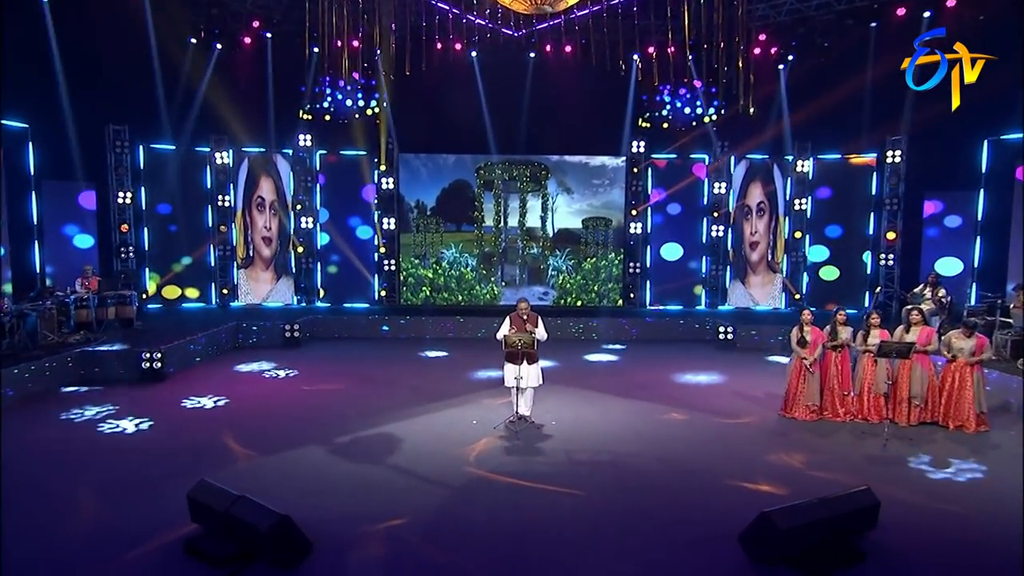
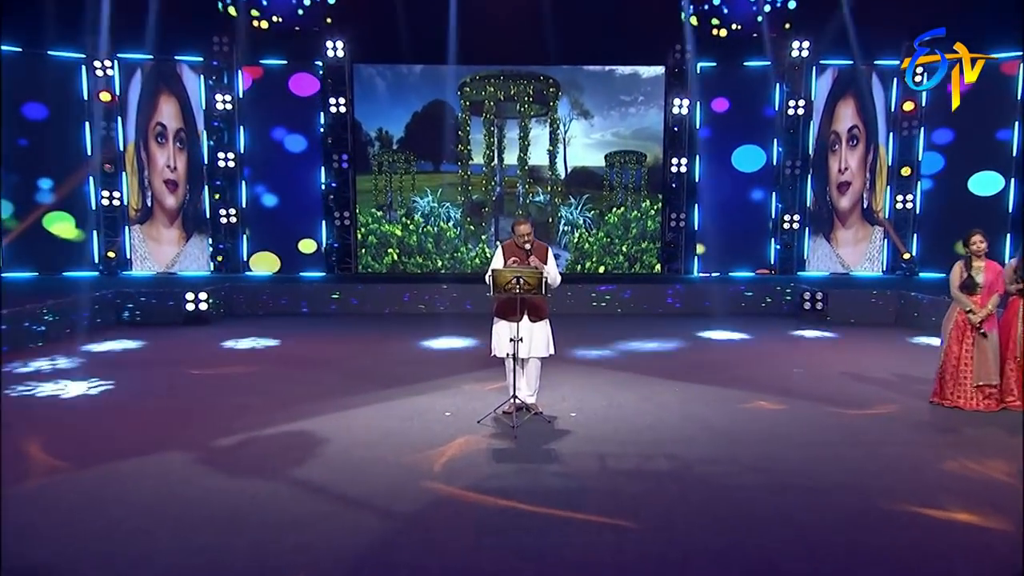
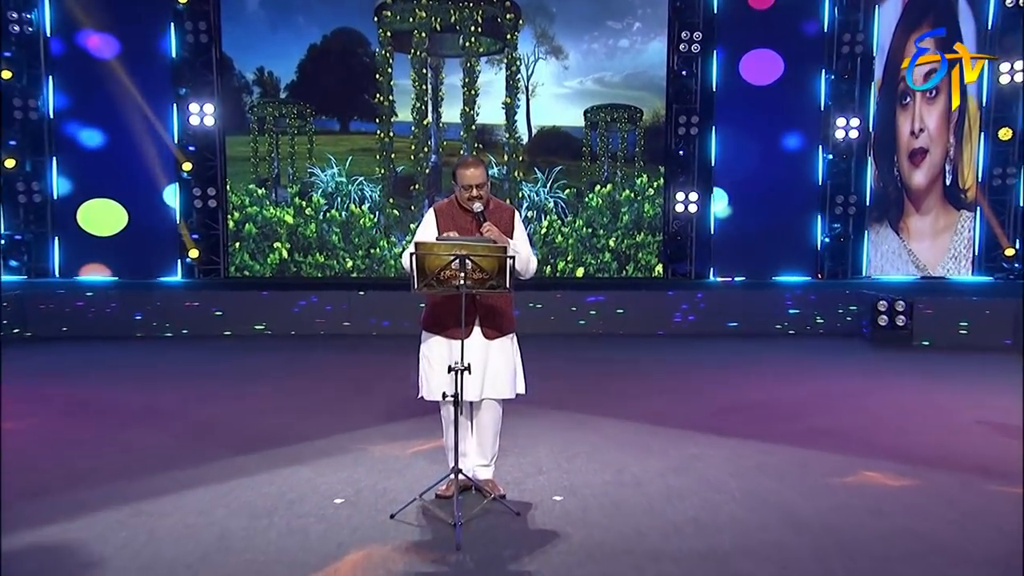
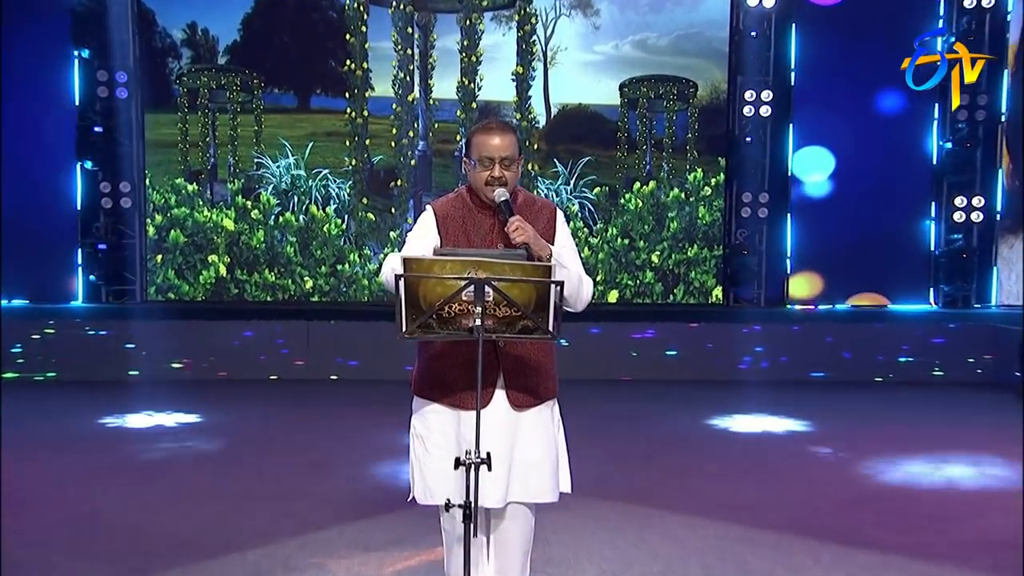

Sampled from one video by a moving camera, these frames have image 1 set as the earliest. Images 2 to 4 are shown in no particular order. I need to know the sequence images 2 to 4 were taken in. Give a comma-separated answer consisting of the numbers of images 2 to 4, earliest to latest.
2, 3, 4
